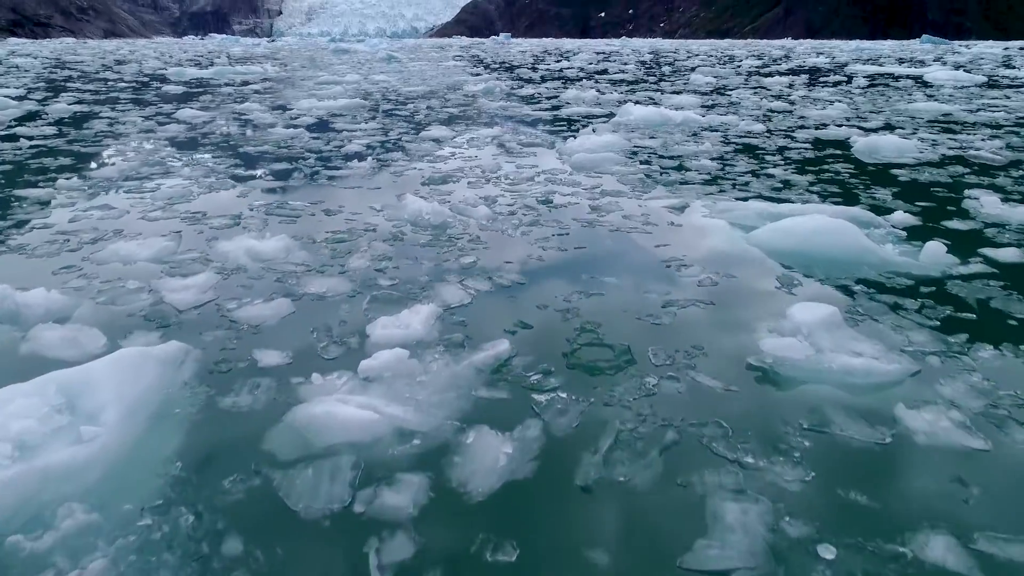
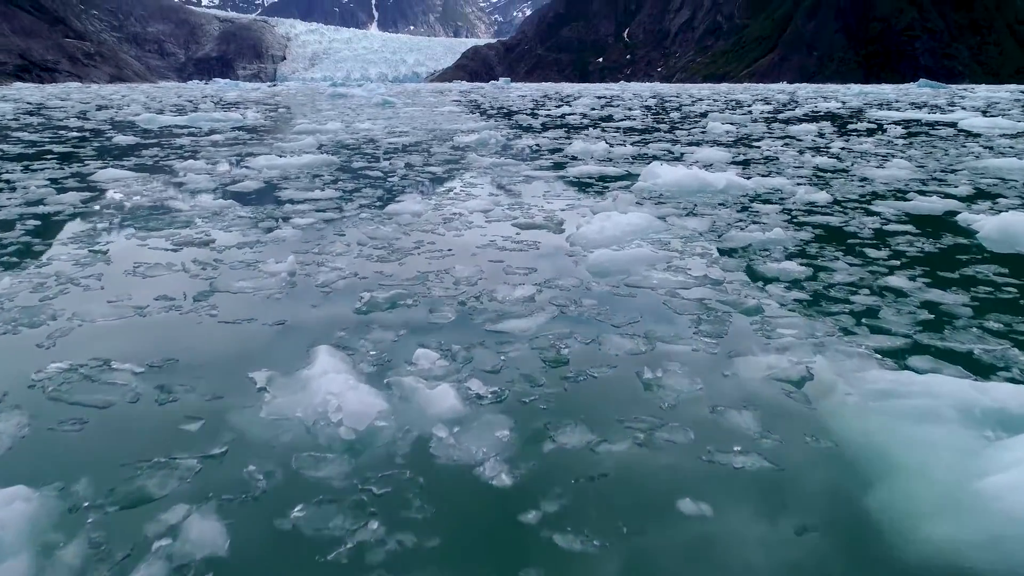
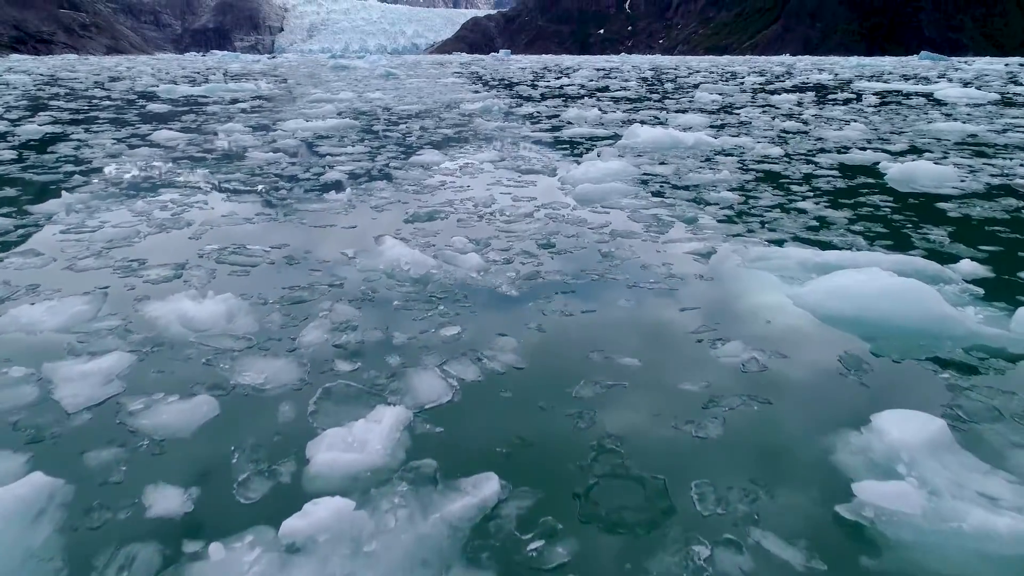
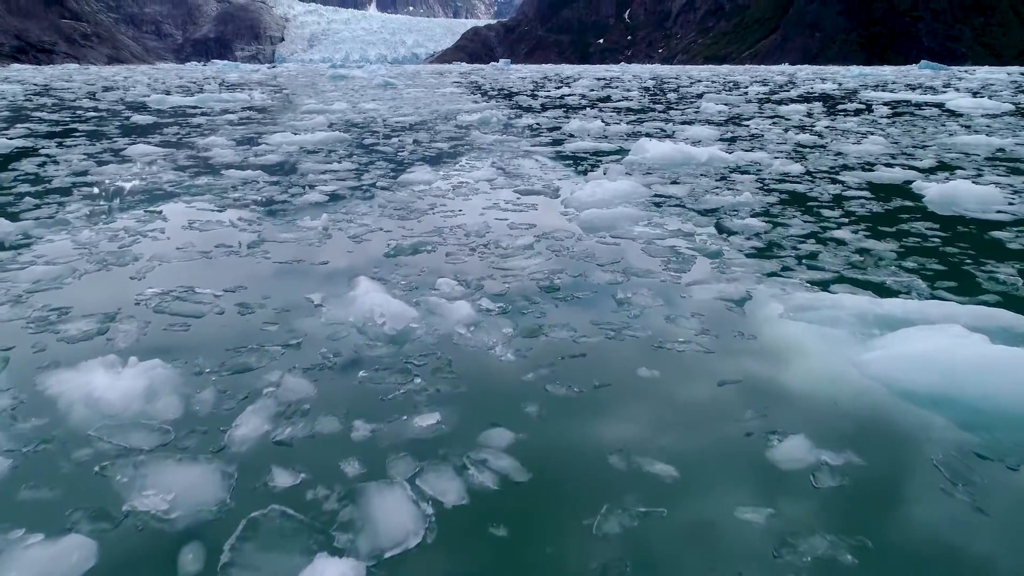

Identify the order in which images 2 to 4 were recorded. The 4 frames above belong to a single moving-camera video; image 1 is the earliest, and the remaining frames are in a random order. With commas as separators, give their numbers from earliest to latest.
3, 4, 2
